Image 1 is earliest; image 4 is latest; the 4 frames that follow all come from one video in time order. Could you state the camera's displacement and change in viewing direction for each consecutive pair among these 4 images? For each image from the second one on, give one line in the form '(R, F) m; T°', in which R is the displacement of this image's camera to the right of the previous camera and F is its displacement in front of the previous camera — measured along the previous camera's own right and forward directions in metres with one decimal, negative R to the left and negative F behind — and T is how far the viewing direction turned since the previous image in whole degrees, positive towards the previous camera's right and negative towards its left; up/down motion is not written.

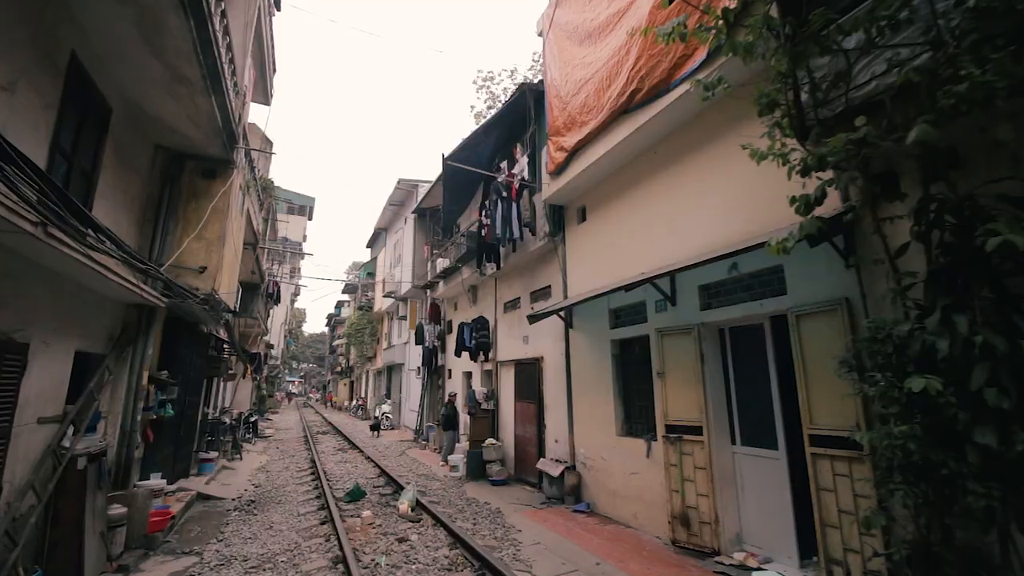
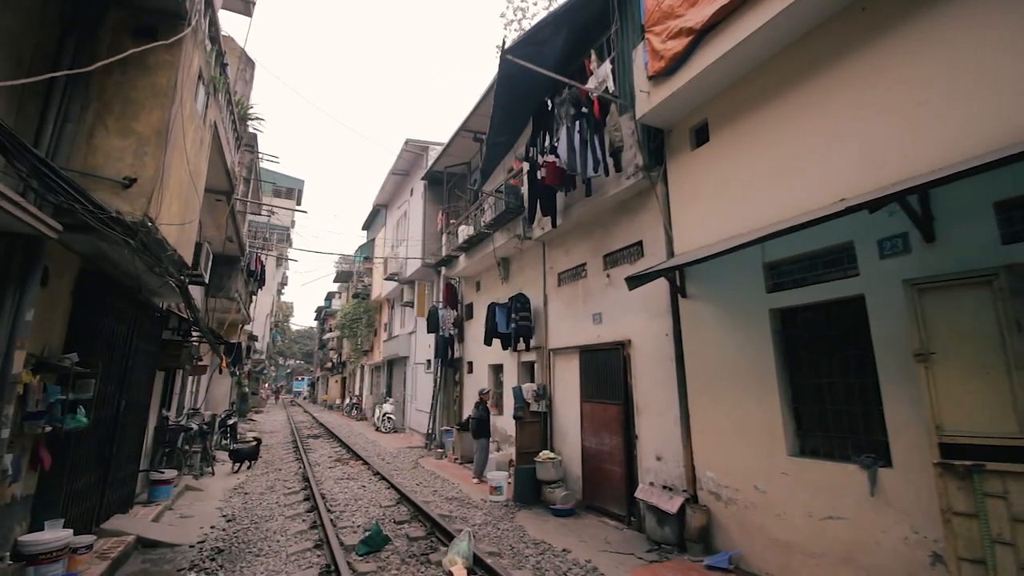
(-1.3, +2.8) m; +1°
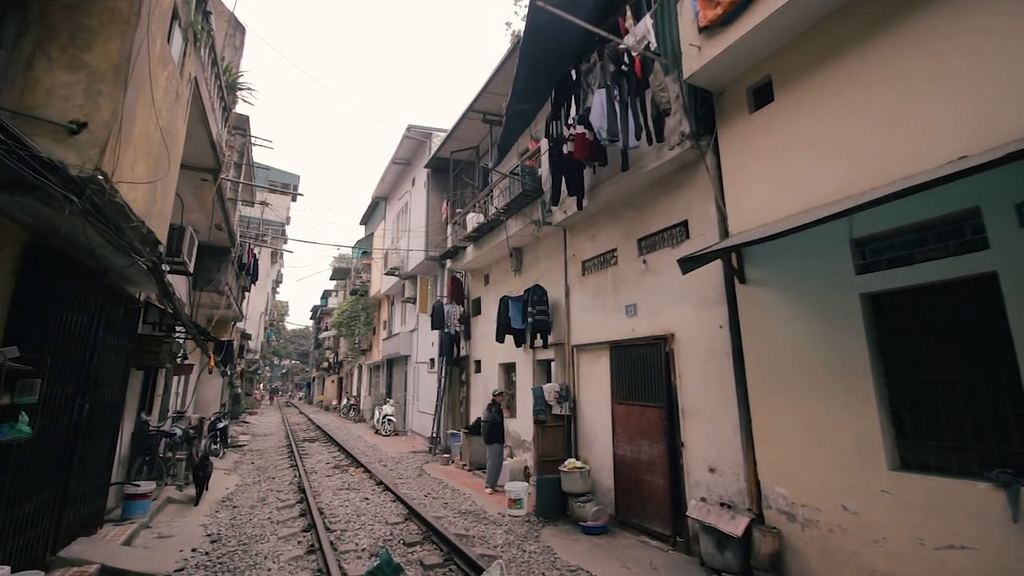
(-0.4, +0.9) m; 0°
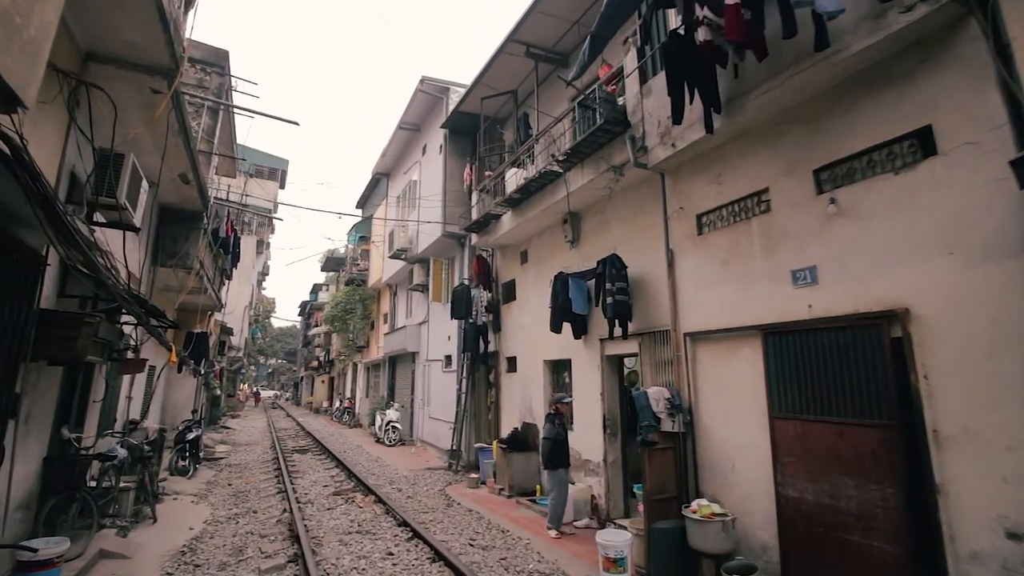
(-1.2, +2.4) m; +1°
